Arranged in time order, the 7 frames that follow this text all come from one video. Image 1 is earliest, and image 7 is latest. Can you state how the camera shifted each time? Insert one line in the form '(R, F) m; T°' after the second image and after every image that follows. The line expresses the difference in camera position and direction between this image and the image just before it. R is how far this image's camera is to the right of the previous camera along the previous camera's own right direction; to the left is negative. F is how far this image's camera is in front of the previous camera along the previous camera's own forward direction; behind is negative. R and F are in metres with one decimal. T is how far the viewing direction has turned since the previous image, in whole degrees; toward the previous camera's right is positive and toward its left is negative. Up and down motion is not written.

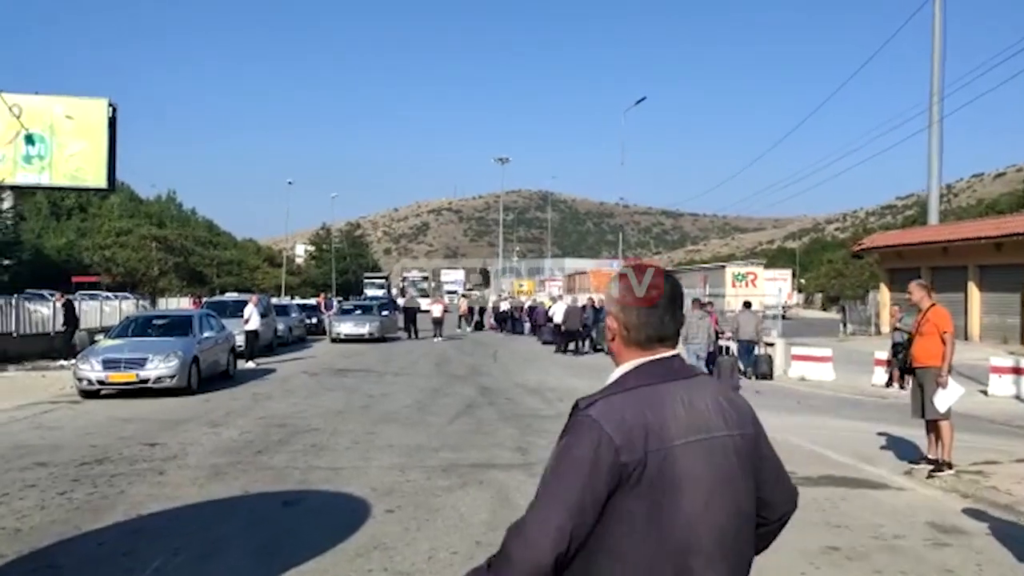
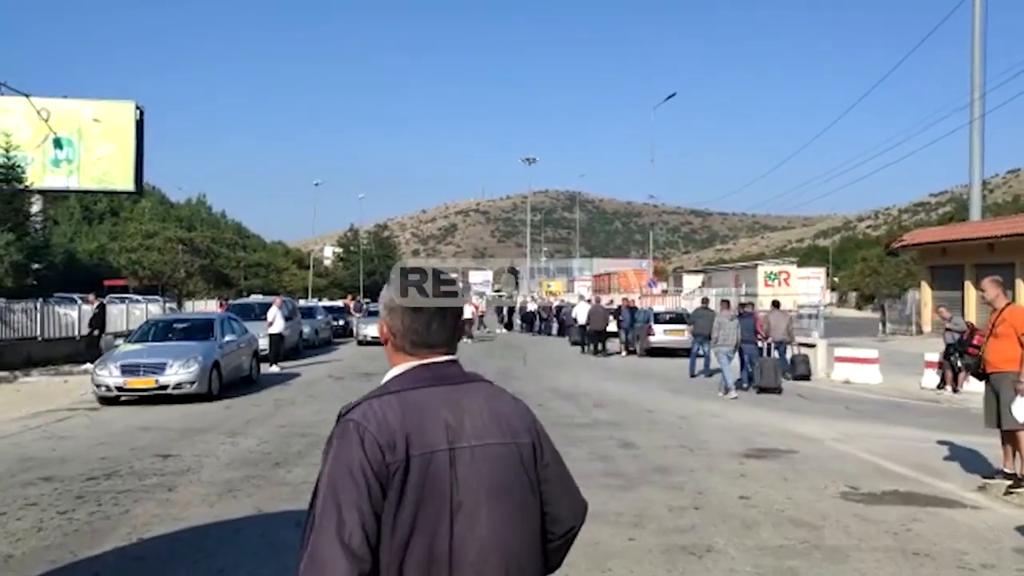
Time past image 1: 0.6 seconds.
(-0.1, +0.7) m; -2°
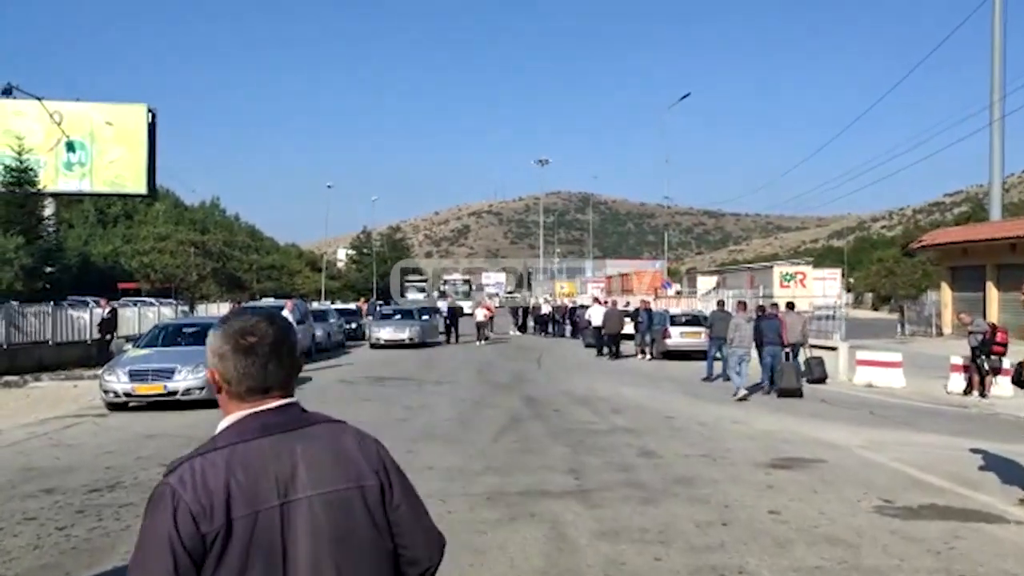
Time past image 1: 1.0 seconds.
(0.0, +0.4) m; -1°
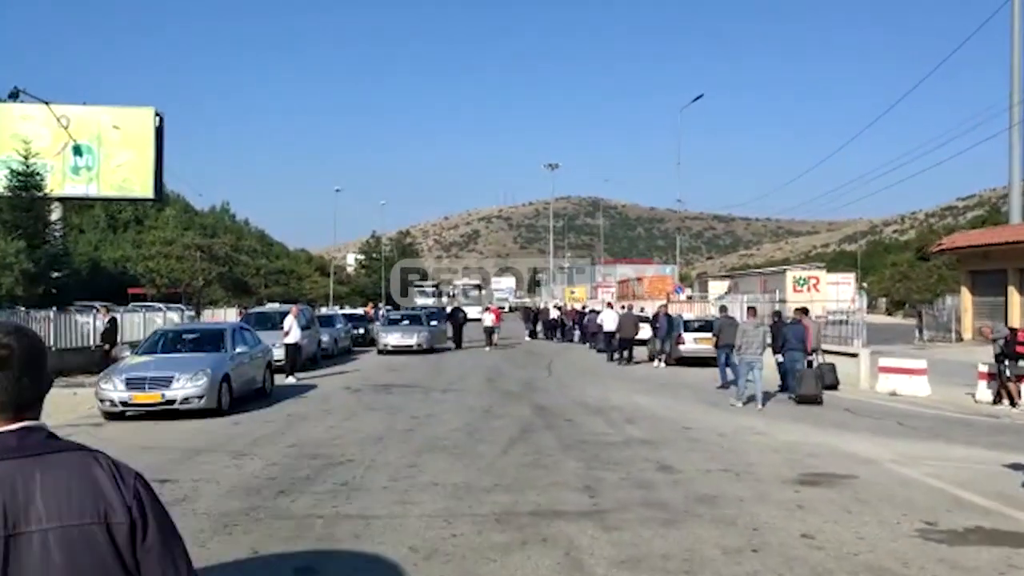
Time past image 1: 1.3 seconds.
(0.0, +0.6) m; -1°
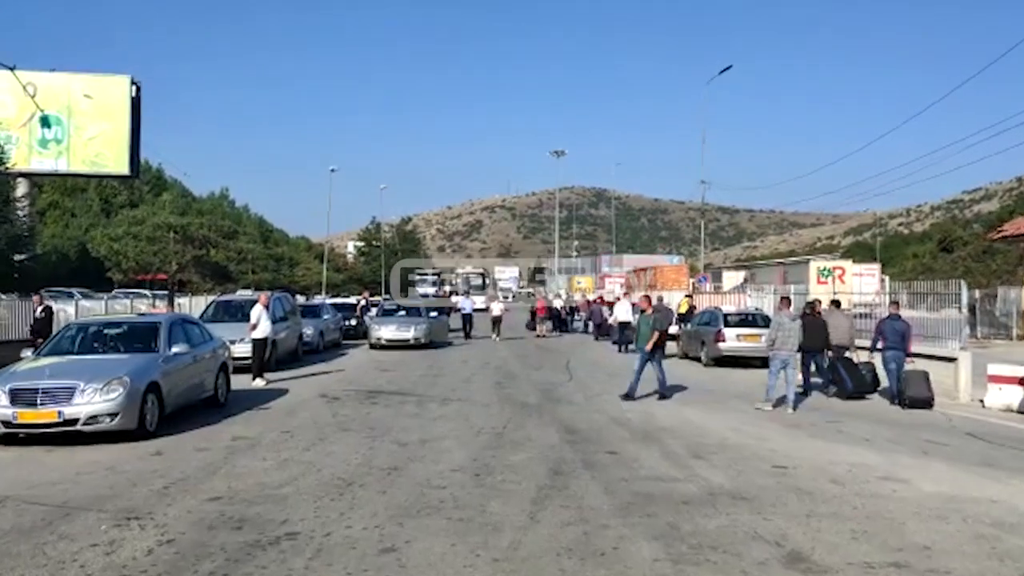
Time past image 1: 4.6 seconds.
(-0.2, +4.2) m; 0°
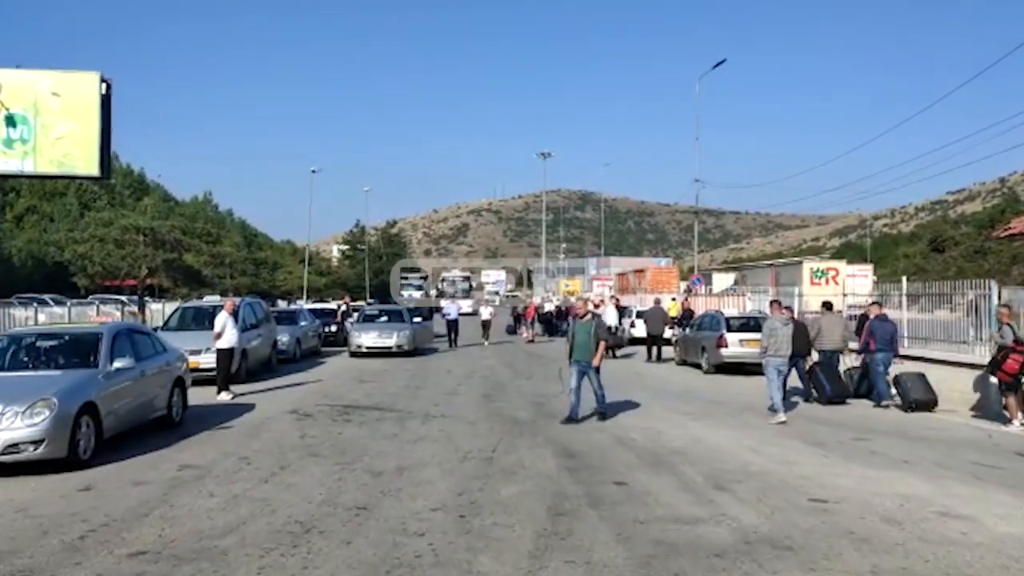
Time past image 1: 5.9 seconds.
(0.0, +1.6) m; +1°
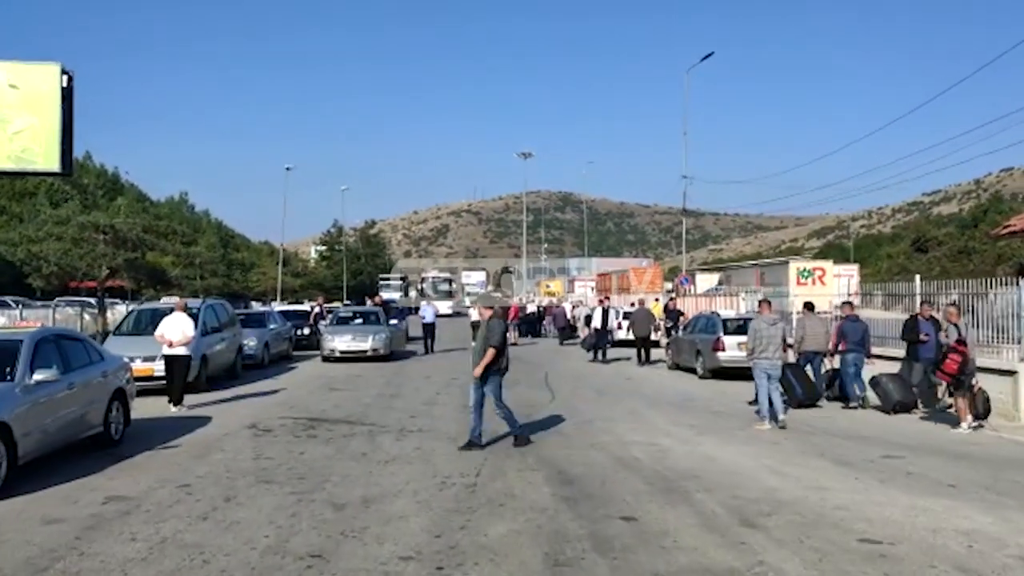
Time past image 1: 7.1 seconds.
(-0.1, +1.6) m; +1°
